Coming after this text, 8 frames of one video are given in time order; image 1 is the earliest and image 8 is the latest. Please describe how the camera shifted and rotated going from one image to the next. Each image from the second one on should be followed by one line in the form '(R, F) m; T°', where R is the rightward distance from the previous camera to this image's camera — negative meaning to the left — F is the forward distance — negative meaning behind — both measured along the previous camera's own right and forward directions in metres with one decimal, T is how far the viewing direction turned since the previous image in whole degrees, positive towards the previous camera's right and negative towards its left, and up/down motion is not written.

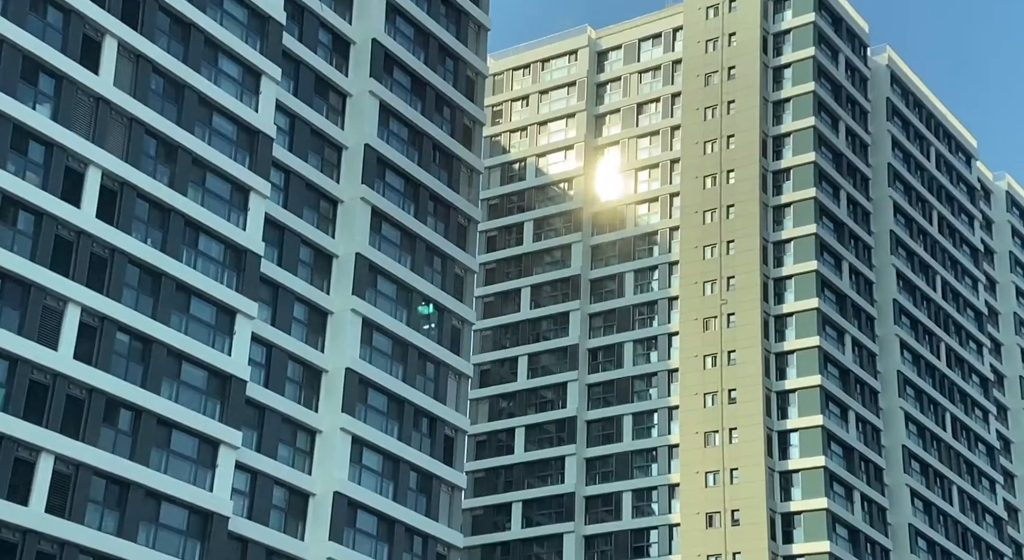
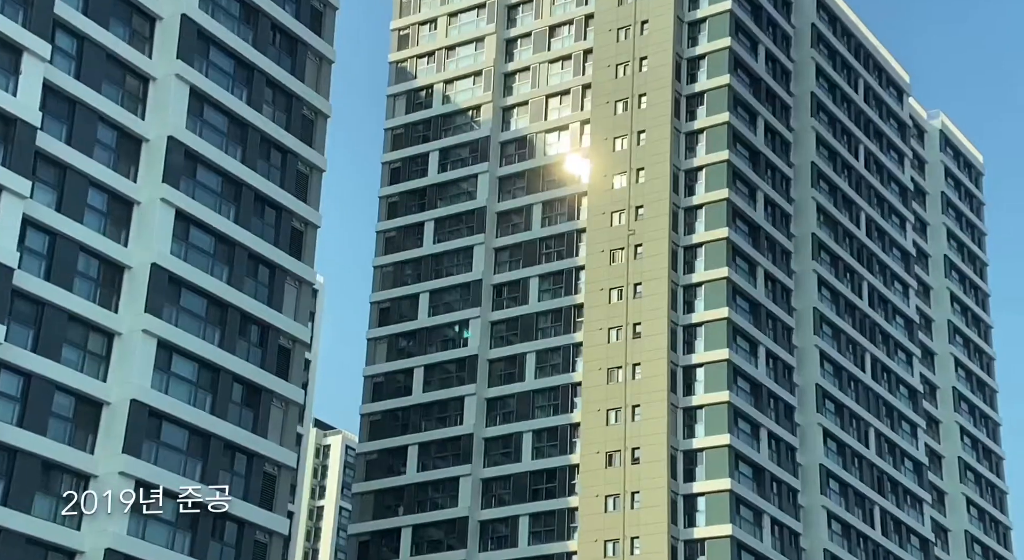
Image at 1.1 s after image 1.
(+3.9, +7.7) m; +1°
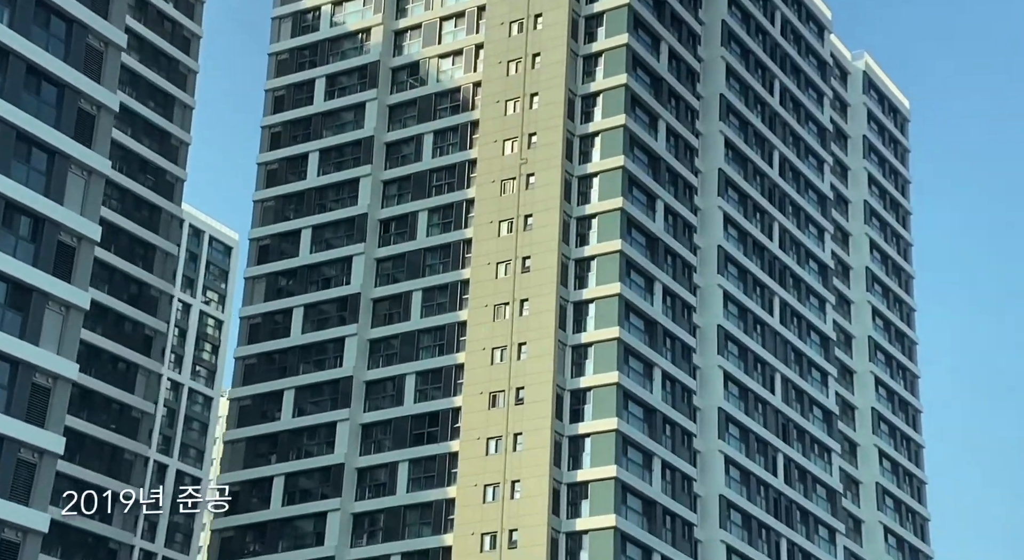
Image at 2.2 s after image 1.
(+4.2, +9.7) m; +2°
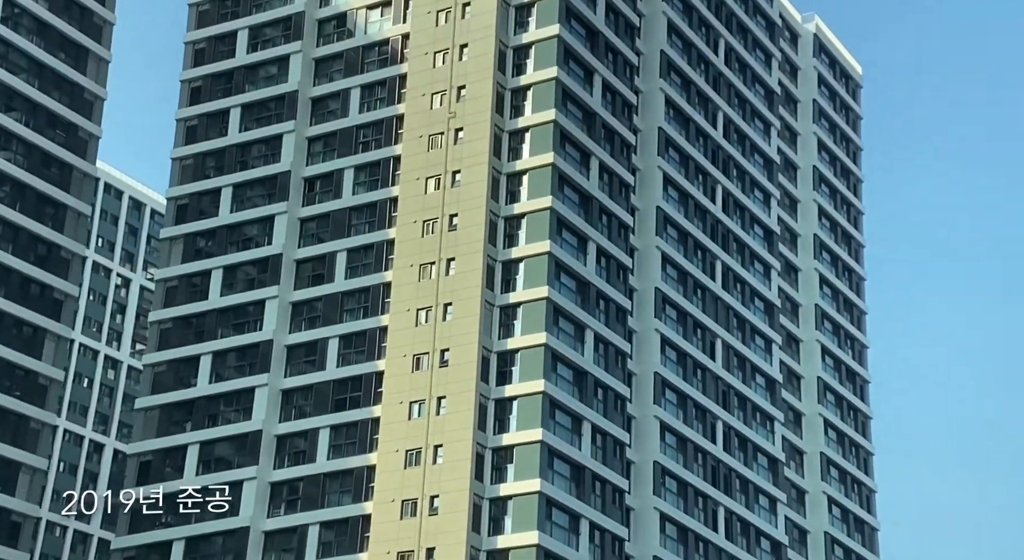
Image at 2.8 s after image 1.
(+2.3, +5.1) m; +1°
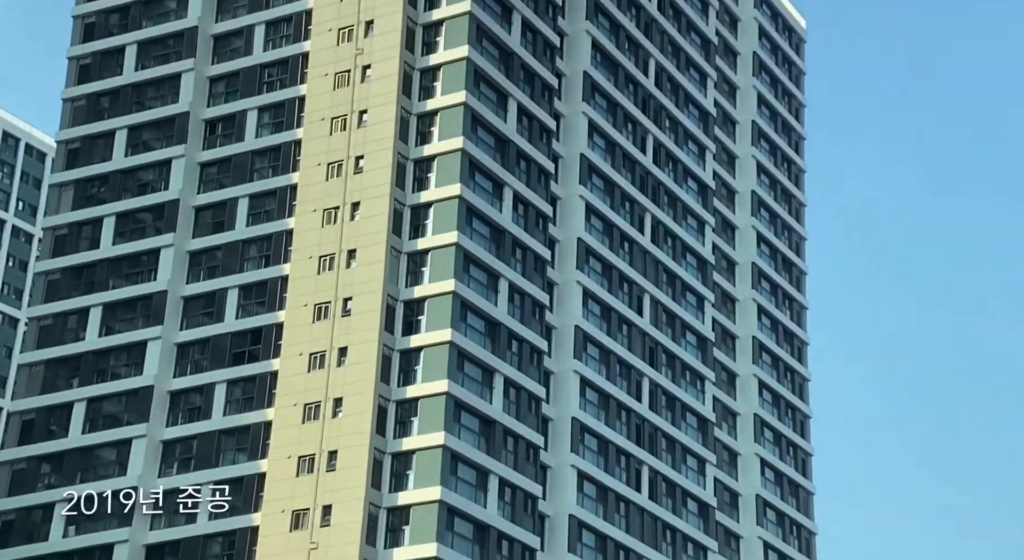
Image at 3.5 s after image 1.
(+2.8, +6.4) m; +1°
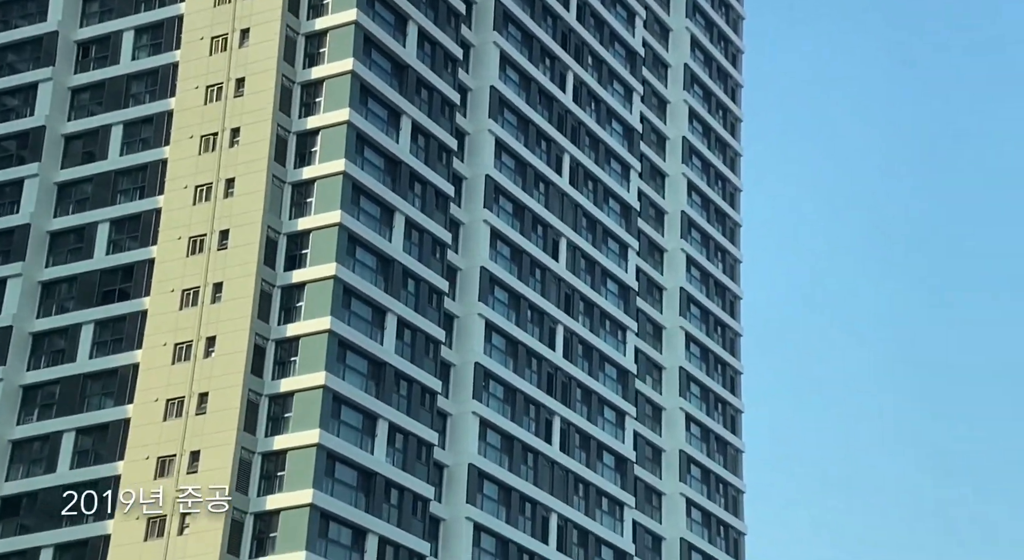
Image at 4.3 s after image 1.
(+3.5, +7.5) m; +1°
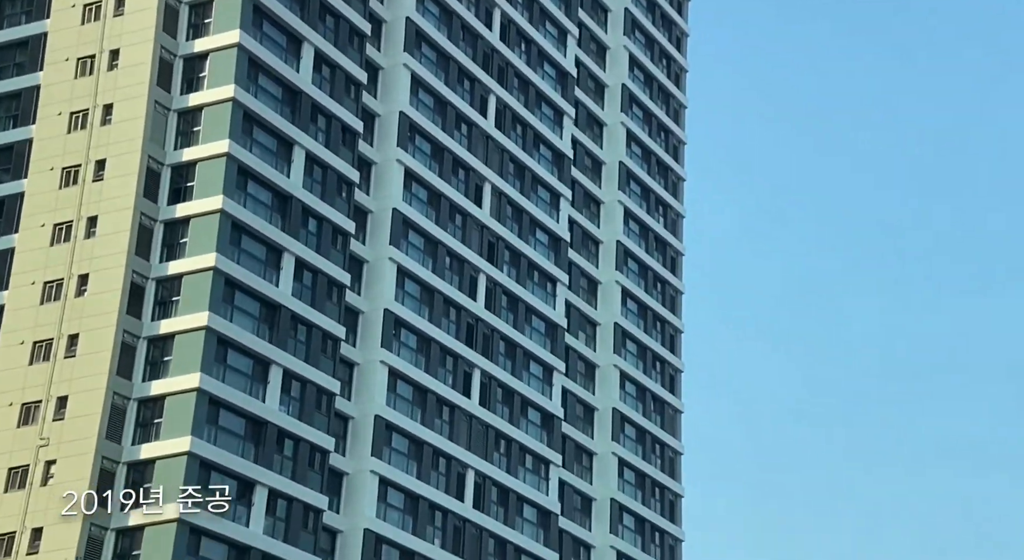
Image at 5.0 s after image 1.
(+3.1, +7.2) m; +1°
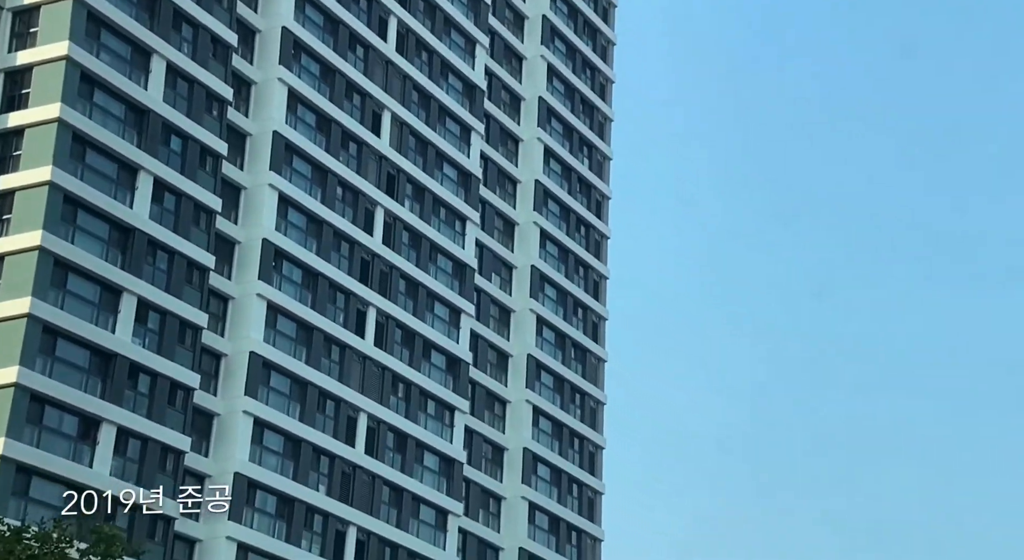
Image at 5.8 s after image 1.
(+3.8, +8.8) m; +1°
